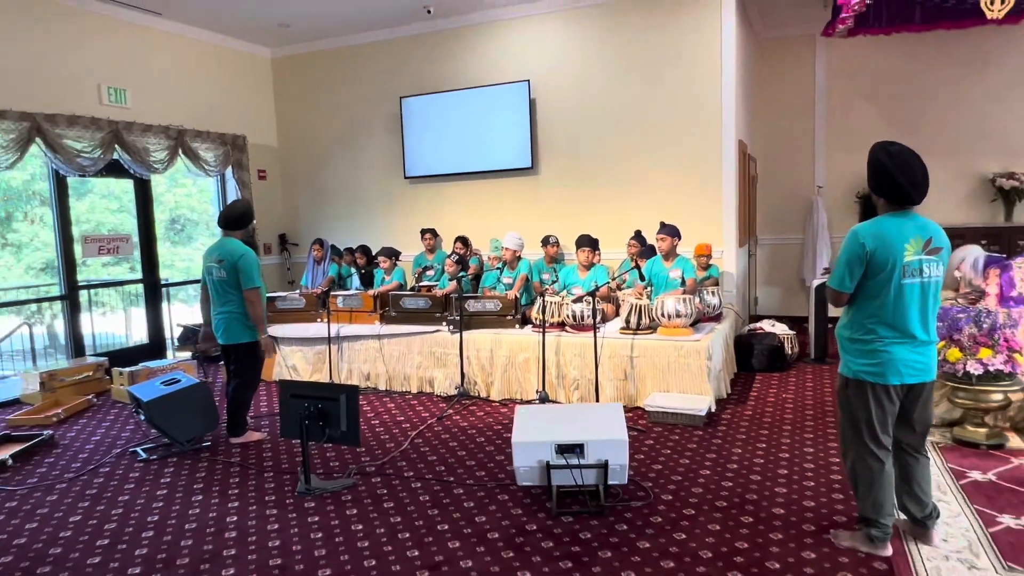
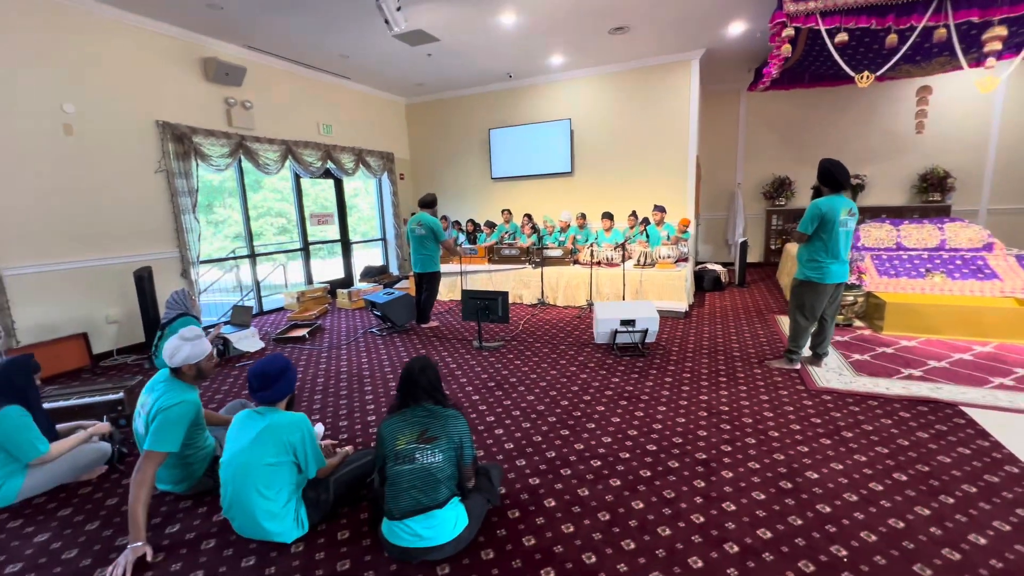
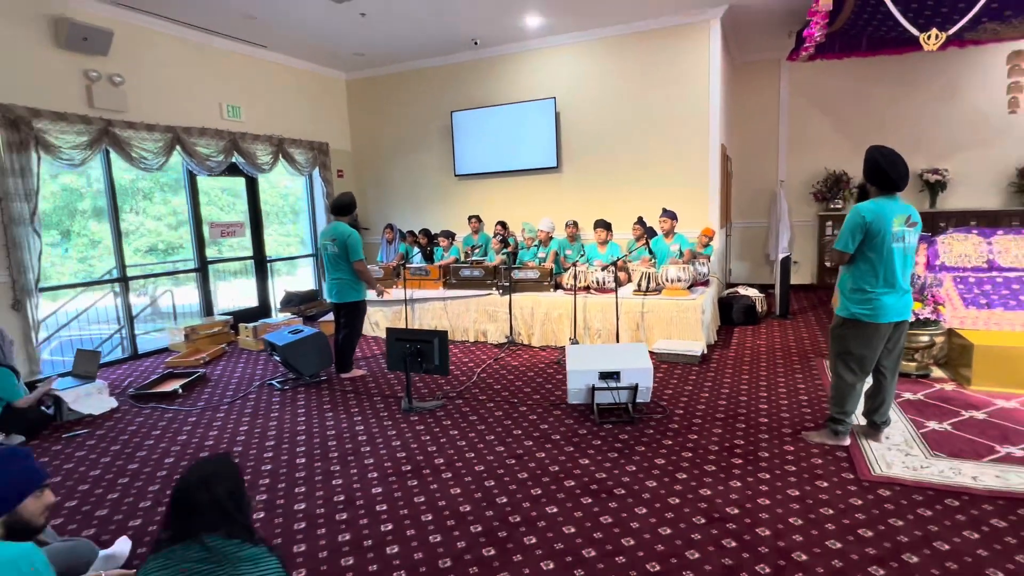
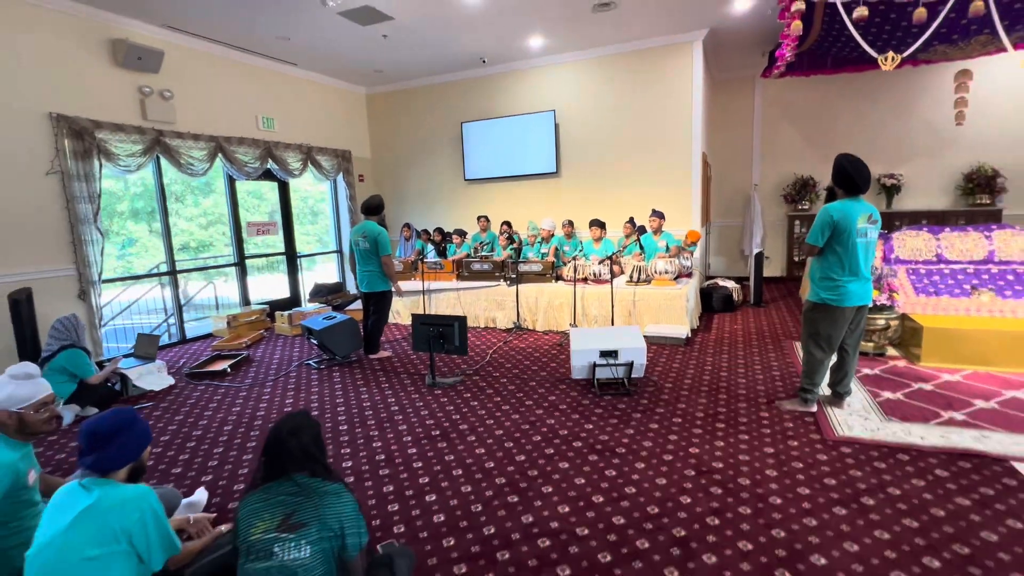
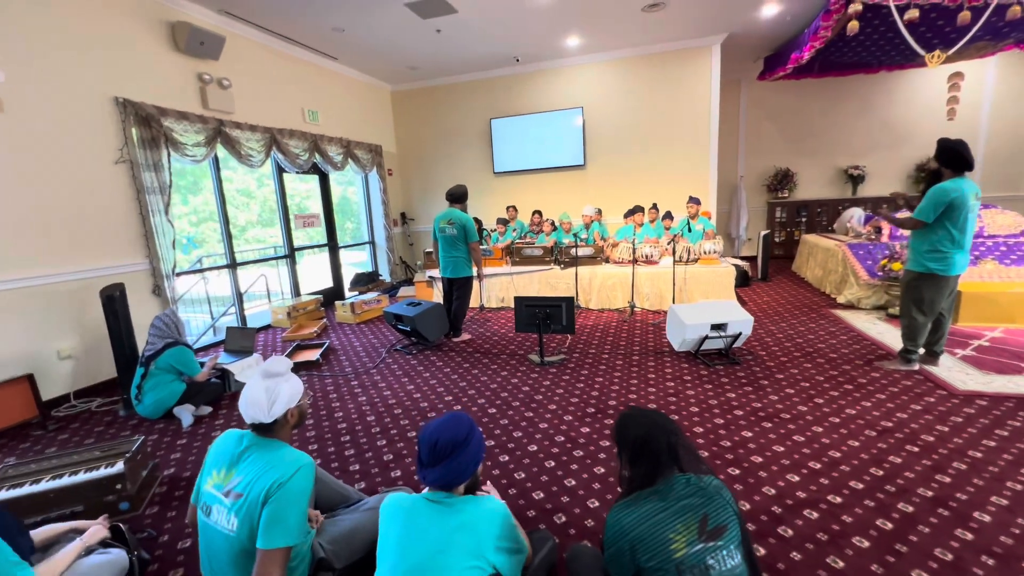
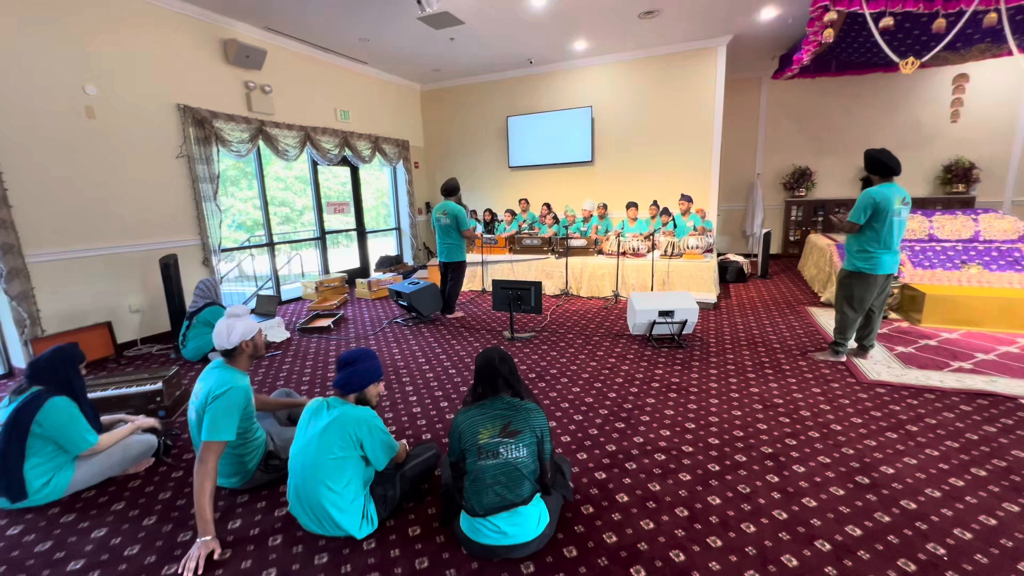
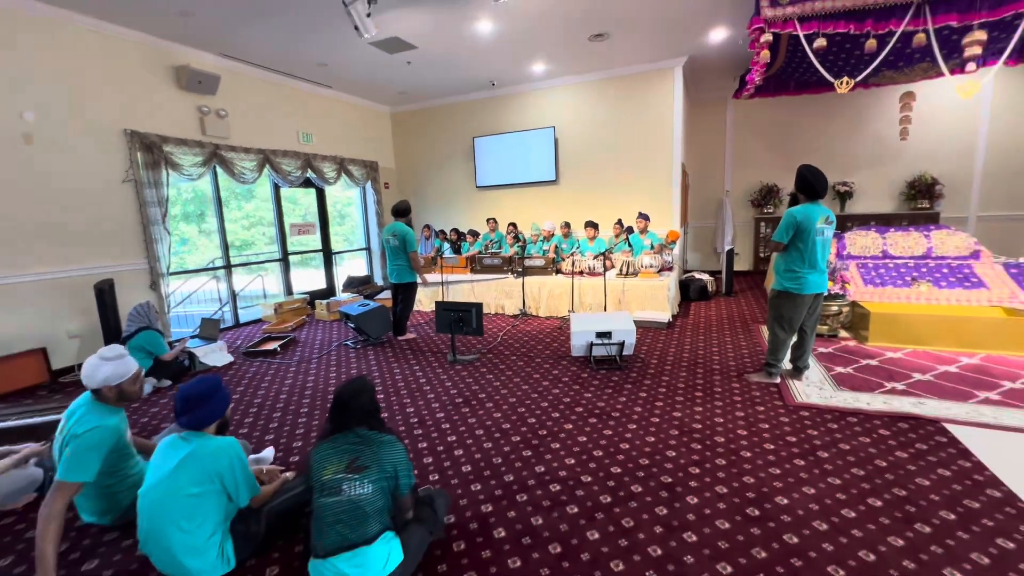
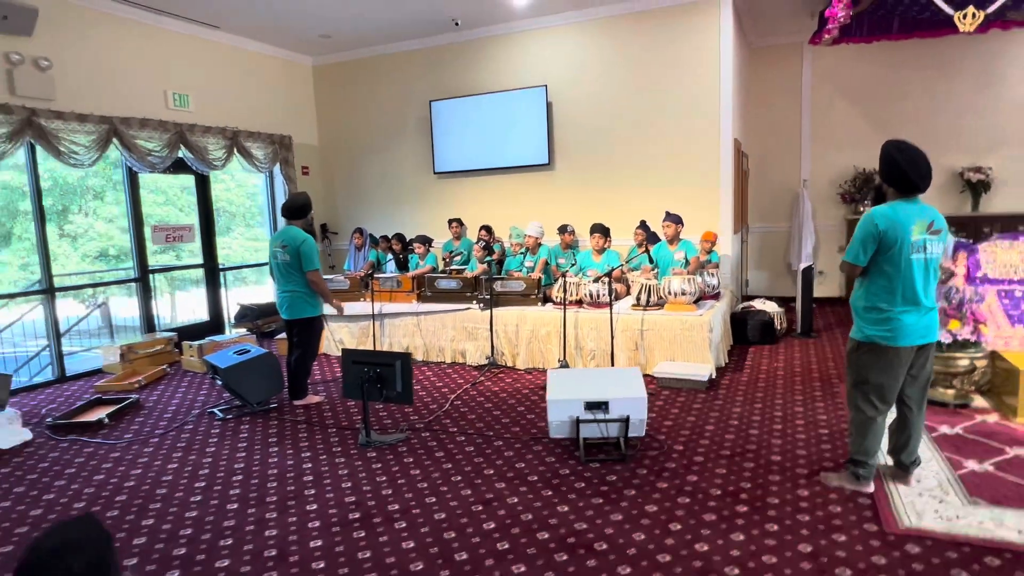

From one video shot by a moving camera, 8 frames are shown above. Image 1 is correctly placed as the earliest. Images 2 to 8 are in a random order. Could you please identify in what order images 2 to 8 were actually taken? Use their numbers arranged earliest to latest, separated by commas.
8, 3, 4, 7, 2, 6, 5
